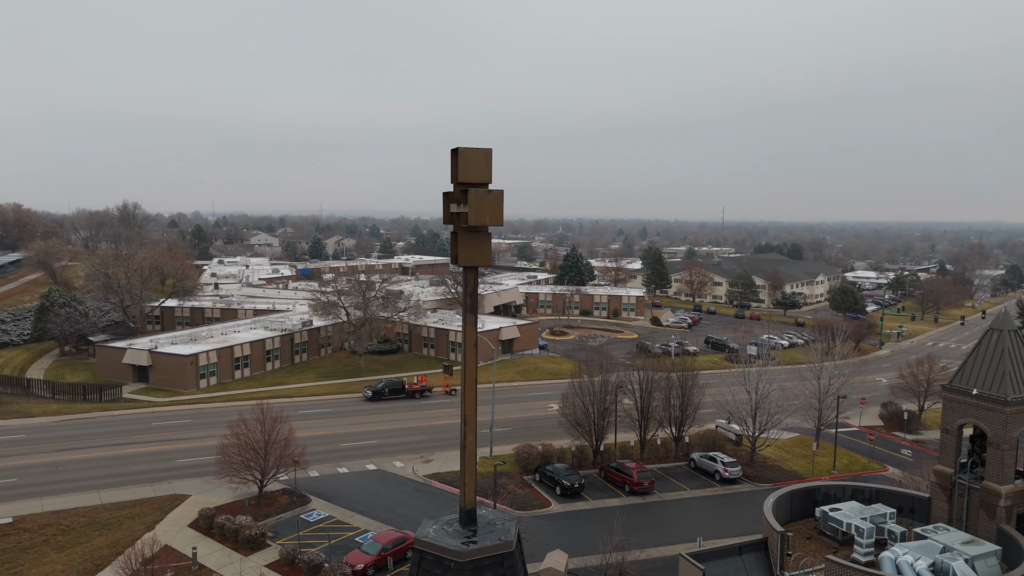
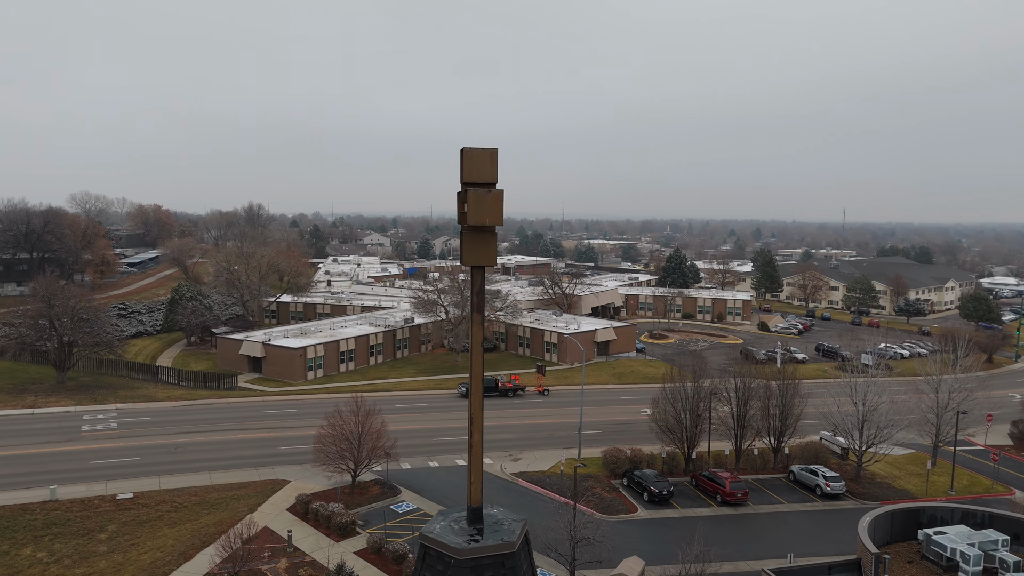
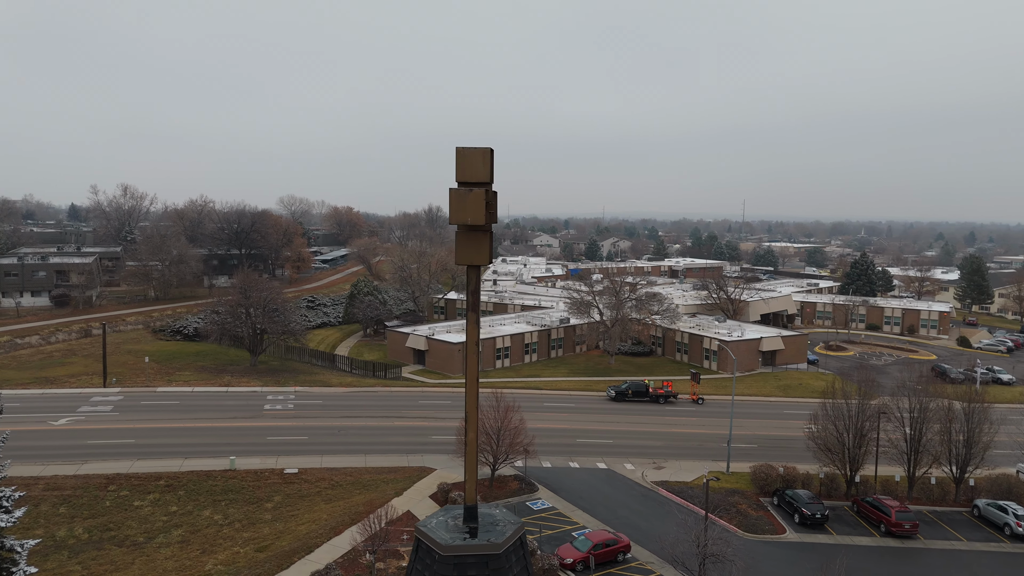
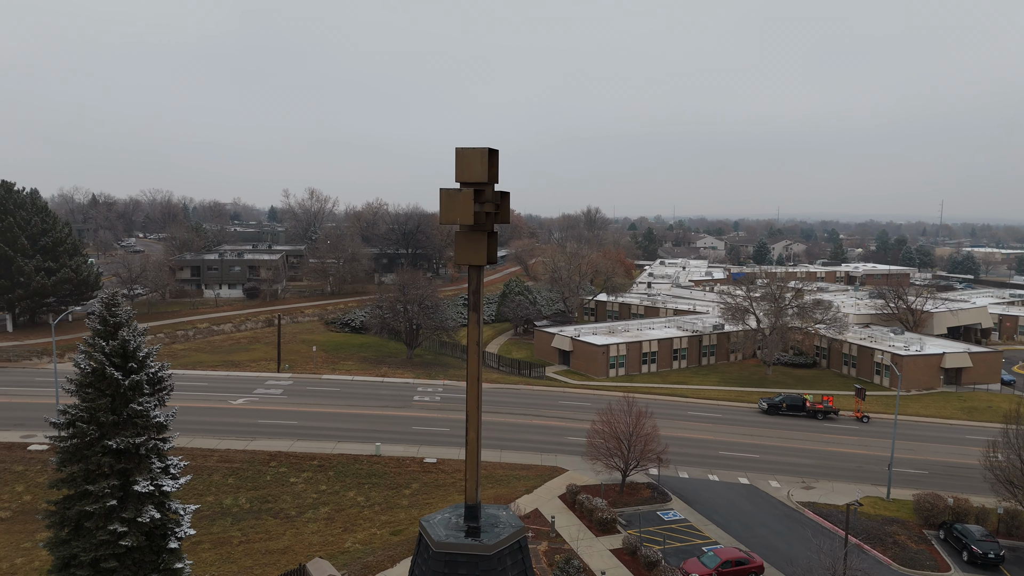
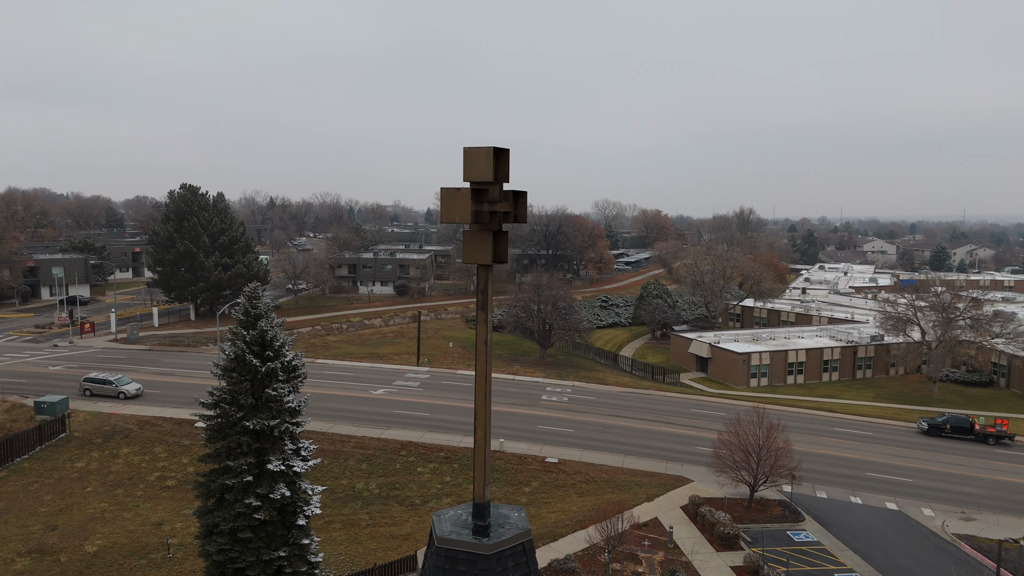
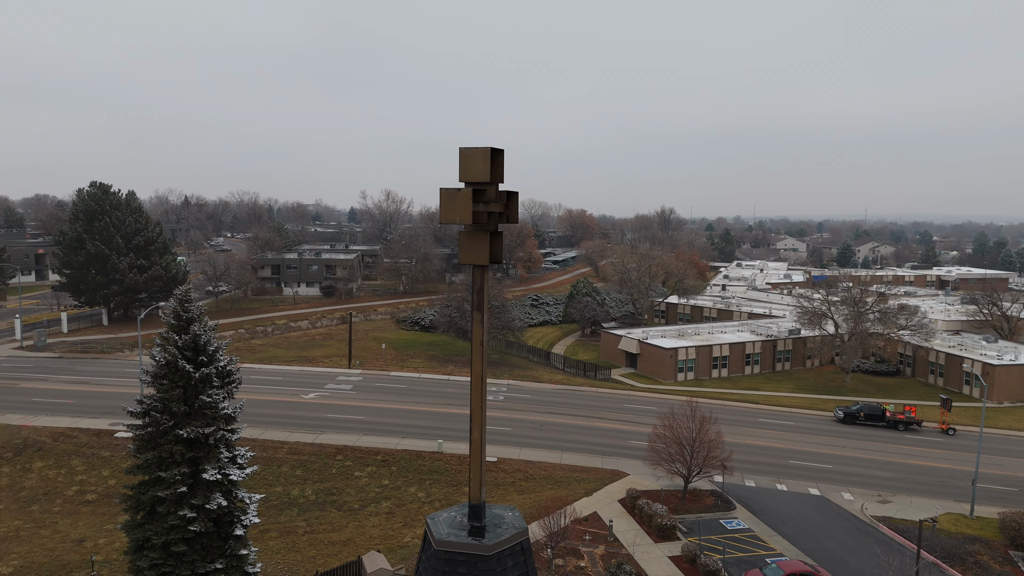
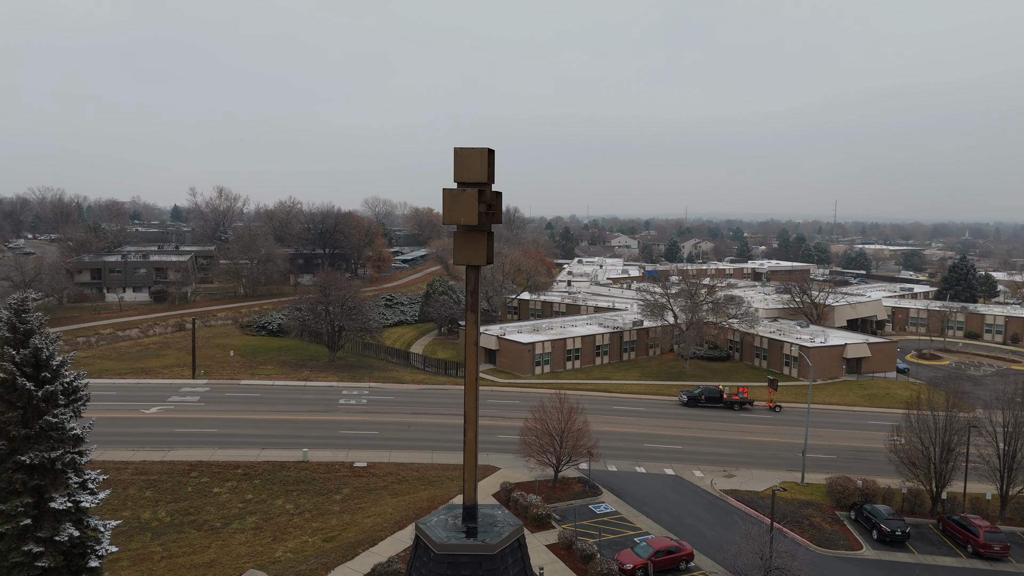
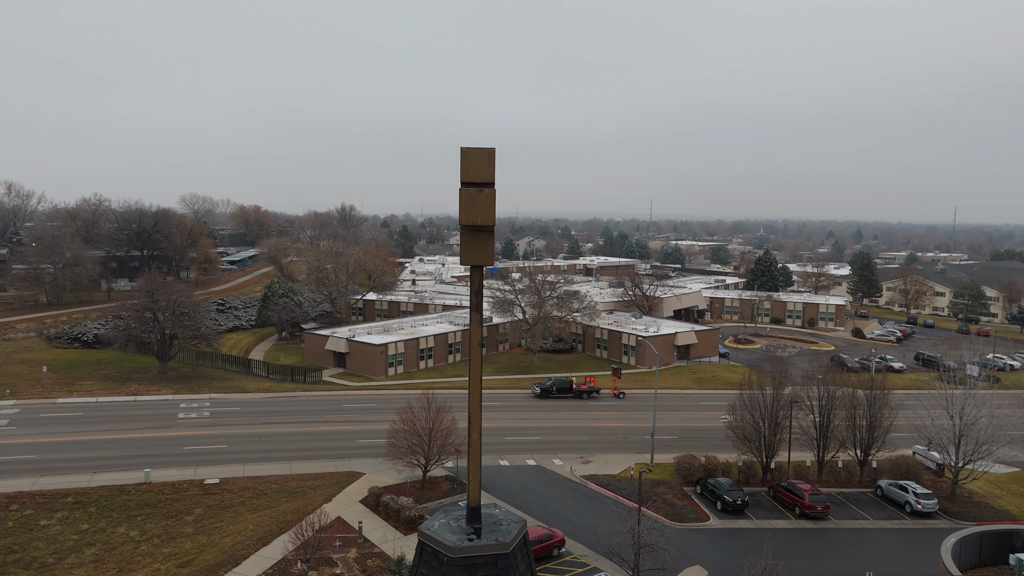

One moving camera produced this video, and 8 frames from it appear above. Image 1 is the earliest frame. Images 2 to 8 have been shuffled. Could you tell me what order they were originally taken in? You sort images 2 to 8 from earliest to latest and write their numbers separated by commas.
2, 8, 3, 7, 4, 6, 5
